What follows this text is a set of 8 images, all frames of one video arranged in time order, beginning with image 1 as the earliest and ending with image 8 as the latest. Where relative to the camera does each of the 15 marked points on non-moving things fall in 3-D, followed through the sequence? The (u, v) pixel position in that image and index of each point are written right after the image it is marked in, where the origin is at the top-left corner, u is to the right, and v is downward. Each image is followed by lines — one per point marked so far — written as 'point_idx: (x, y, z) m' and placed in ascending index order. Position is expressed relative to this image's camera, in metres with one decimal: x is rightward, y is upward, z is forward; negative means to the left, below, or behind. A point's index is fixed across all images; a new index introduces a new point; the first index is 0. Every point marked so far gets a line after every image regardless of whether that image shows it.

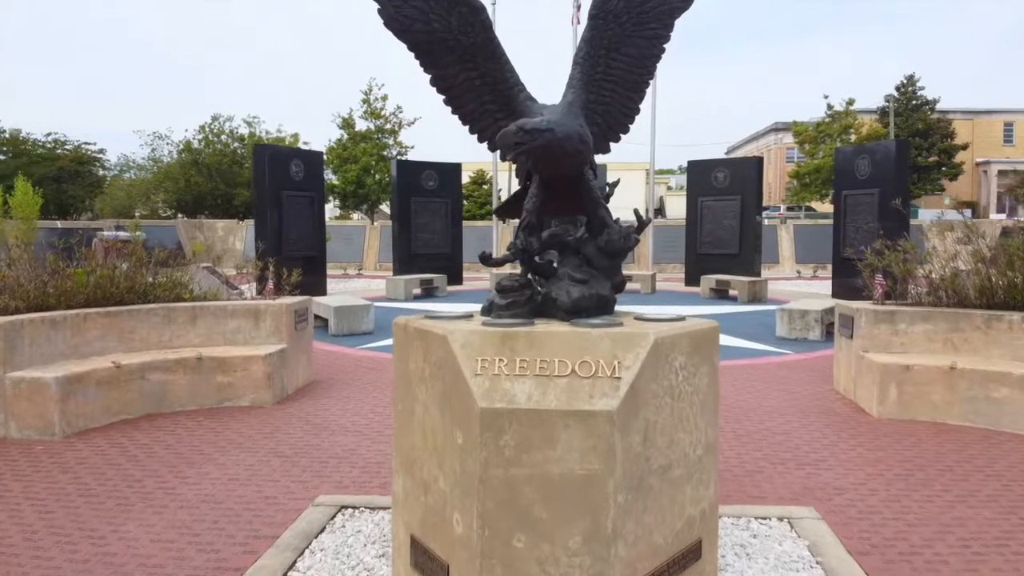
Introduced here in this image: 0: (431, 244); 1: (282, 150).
0: (-1.8, +1.0, +19.4) m
1: (-4.2, +2.5, +15.8) m
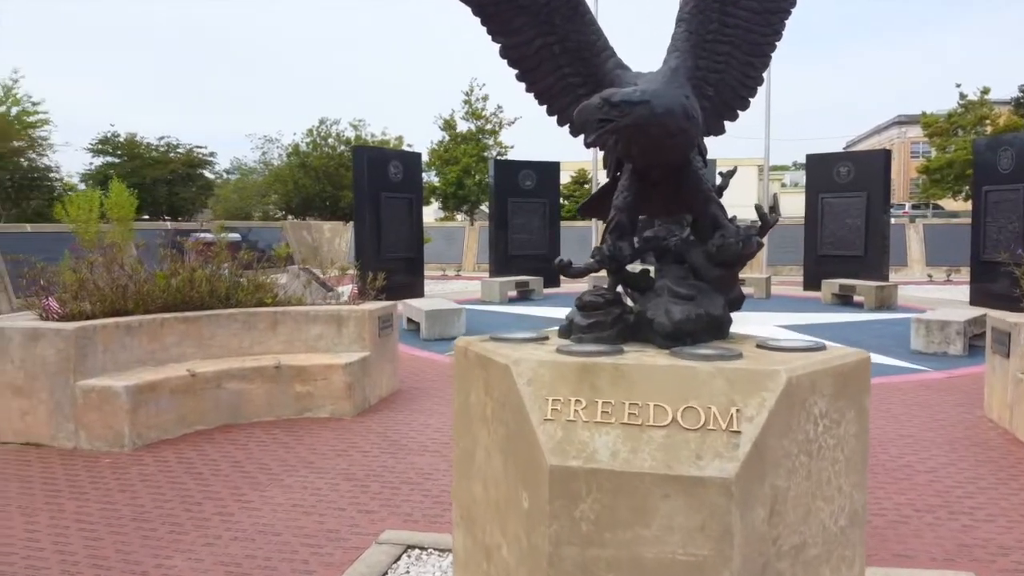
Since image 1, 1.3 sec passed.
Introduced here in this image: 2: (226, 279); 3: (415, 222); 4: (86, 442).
0: (+0.4, +0.9, +18.7) m
1: (-2.4, +2.5, +15.5) m
2: (-2.6, +0.1, +7.9) m
3: (-1.8, +1.3, +16.4) m
4: (-3.1, -1.1, +6.3) m
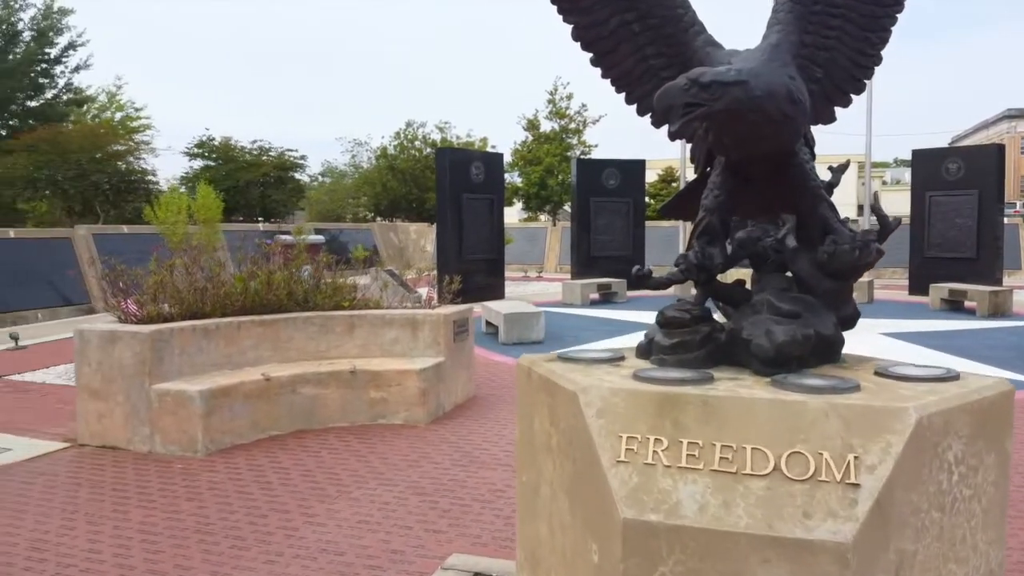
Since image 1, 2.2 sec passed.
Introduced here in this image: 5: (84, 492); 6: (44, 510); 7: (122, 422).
0: (+2.2, +0.9, +18.3) m
1: (-0.9, +2.4, +15.4) m
2: (-1.9, +0.1, +7.7) m
3: (-0.3, +1.3, +16.2) m
4: (-2.5, -1.1, +6.2) m
5: (-2.7, -1.3, +5.4) m
6: (-2.7, -1.3, +5.0) m
7: (-2.8, -1.0, +6.3) m
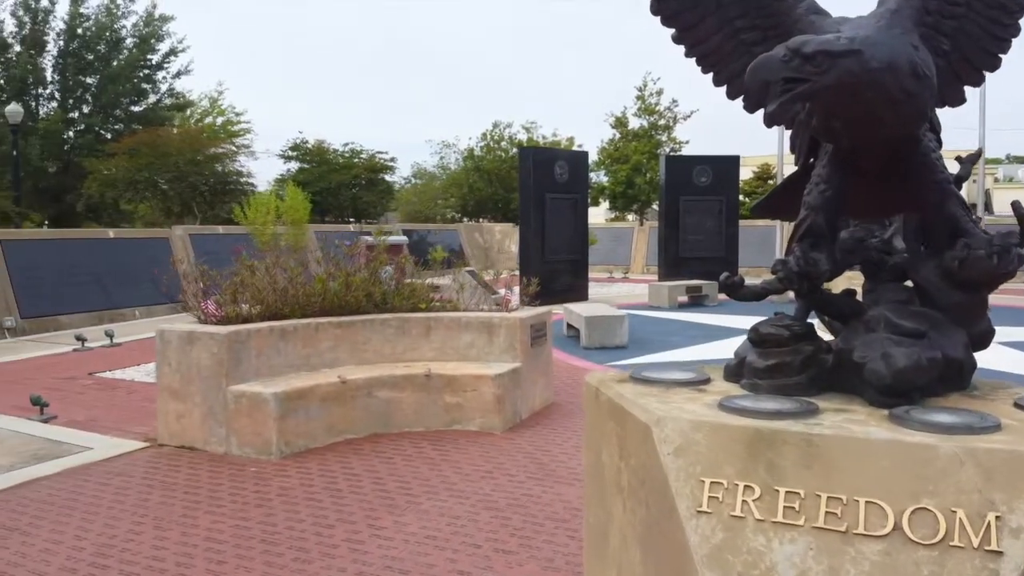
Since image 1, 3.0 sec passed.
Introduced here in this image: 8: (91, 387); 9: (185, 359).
0: (+3.9, +0.9, +17.7) m
1: (+0.6, +2.4, +15.1) m
2: (-1.2, 0.0, +7.6) m
3: (+1.3, +1.2, +15.8) m
4: (-2.0, -1.2, +6.2) m
5: (-2.2, -1.3, +5.3) m
6: (-2.3, -1.3, +5.0) m
7: (-2.3, -1.0, +6.3) m
8: (-4.3, -1.0, +8.9) m
9: (-2.4, -0.5, +6.3) m
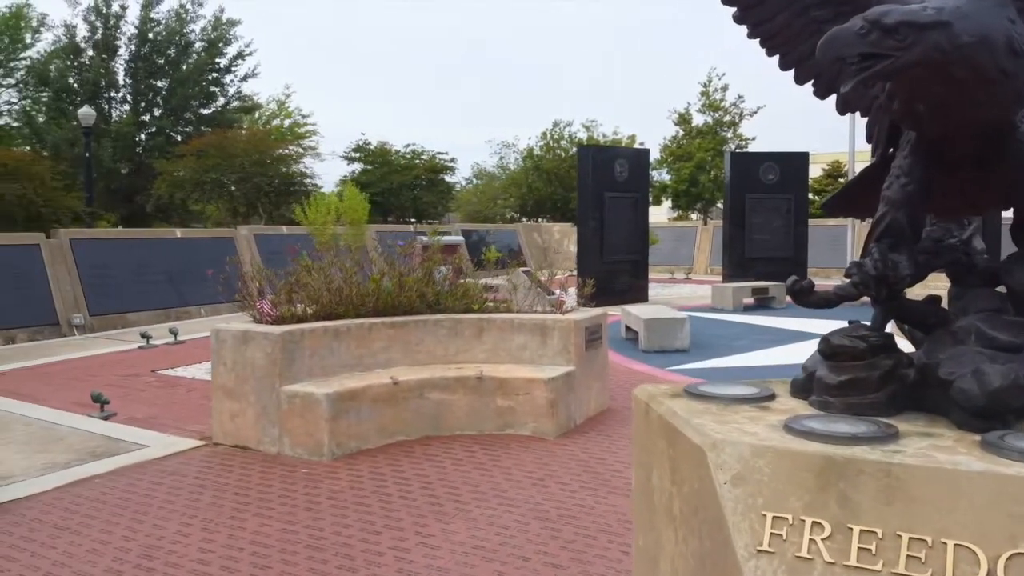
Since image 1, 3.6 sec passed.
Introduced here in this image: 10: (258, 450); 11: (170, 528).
0: (+5.1, +0.8, +17.2) m
1: (+1.6, +2.4, +14.8) m
2: (-0.7, 0.0, +7.5) m
3: (+2.3, +1.2, +15.5) m
4: (-1.6, -1.2, +6.1) m
5: (-1.9, -1.3, +5.3) m
6: (-2.0, -1.3, +4.9) m
7: (-1.9, -1.0, +6.3) m
8: (-3.8, -1.0, +9.0) m
9: (-2.0, -0.5, +6.3) m
10: (-1.9, -1.2, +6.3) m
11: (-1.9, -1.3, +4.7) m
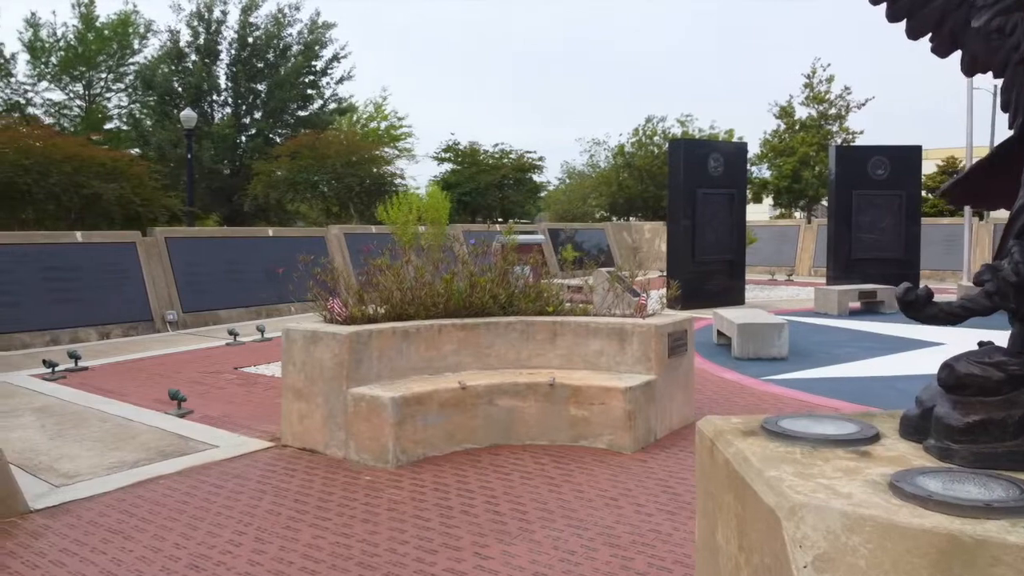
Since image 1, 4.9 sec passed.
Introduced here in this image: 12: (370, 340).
0: (+6.8, +0.8, +16.2) m
1: (+3.1, +2.4, +14.2) m
2: (0.0, 0.0, +7.2) m
3: (+3.9, +1.2, +14.8) m
4: (-1.1, -1.1, +5.9) m
5: (-1.5, -1.3, +5.1) m
6: (-1.6, -1.3, +4.8) m
7: (-1.4, -1.0, +6.1) m
8: (-2.9, -1.0, +9.0) m
9: (-1.5, -0.5, +6.1) m
10: (-1.3, -1.2, +6.1) m
11: (-1.5, -1.3, +4.5) m
12: (-1.0, -0.4, +6.1) m
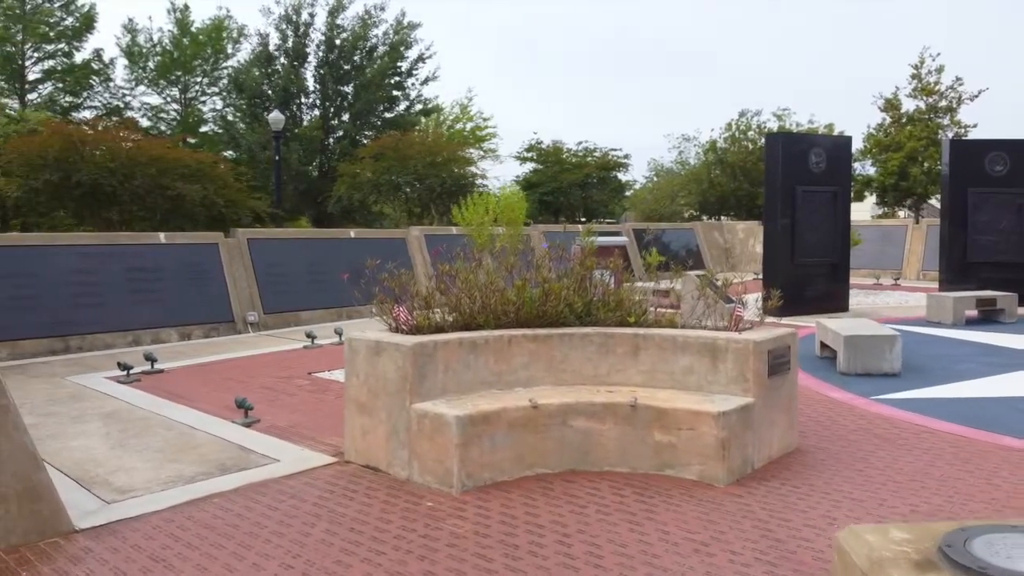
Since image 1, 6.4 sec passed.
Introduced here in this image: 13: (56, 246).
0: (+8.3, +0.7, +14.9) m
1: (+4.4, +2.3, +13.3) m
2: (+0.6, 0.0, +6.6) m
3: (+5.3, +1.1, +13.8) m
4: (-0.6, -1.2, +5.5) m
5: (-1.1, -1.3, +4.7) m
6: (-1.2, -1.3, +4.4) m
7: (-0.9, -1.0, +5.6) m
8: (-2.1, -1.0, +8.7) m
9: (-0.9, -0.5, +5.7) m
10: (-0.8, -1.2, +5.7) m
11: (-1.2, -1.4, +4.2) m
12: (-0.5, -0.4, +5.6) m
13: (-5.8, +0.5, +10.9) m
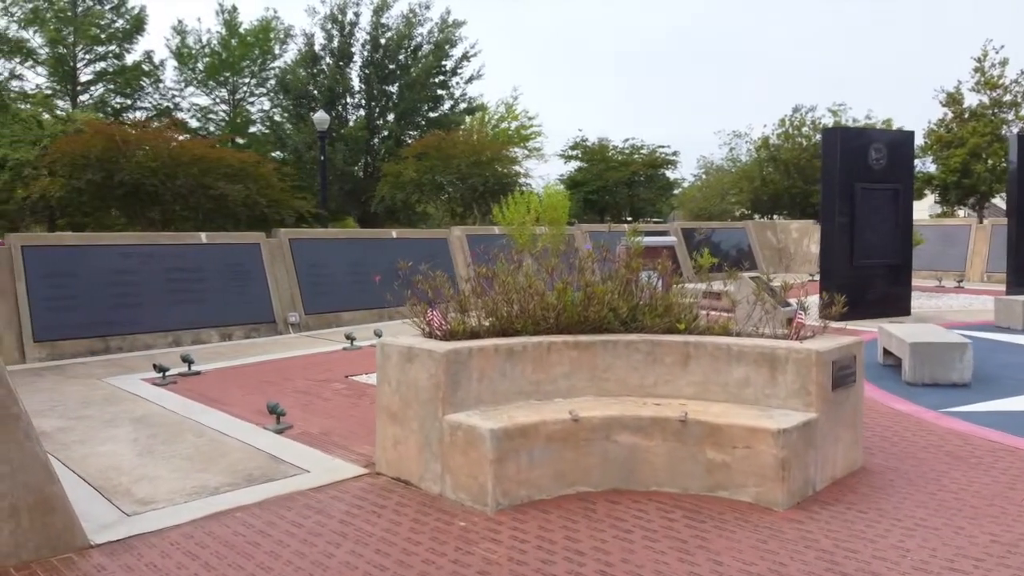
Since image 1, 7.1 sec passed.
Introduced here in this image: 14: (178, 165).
0: (+9.1, +0.6, +14.0) m
1: (+5.1, +2.3, +12.7) m
2: (+0.9, 0.0, +6.2) m
3: (+5.9, +1.1, +13.2) m
4: (-0.4, -1.2, +5.2) m
5: (-0.9, -1.3, +4.4) m
6: (-1.1, -1.3, +4.1) m
7: (-0.6, -1.0, +5.3) m
8: (-1.7, -1.0, +8.5) m
9: (-0.7, -0.6, +5.4) m
10: (-0.6, -1.2, +5.4) m
11: (-1.0, -1.4, +3.9) m
12: (-0.2, -0.4, +5.3) m
13: (-5.3, +0.5, +10.9) m
14: (-7.0, +2.6, +18.1) m
